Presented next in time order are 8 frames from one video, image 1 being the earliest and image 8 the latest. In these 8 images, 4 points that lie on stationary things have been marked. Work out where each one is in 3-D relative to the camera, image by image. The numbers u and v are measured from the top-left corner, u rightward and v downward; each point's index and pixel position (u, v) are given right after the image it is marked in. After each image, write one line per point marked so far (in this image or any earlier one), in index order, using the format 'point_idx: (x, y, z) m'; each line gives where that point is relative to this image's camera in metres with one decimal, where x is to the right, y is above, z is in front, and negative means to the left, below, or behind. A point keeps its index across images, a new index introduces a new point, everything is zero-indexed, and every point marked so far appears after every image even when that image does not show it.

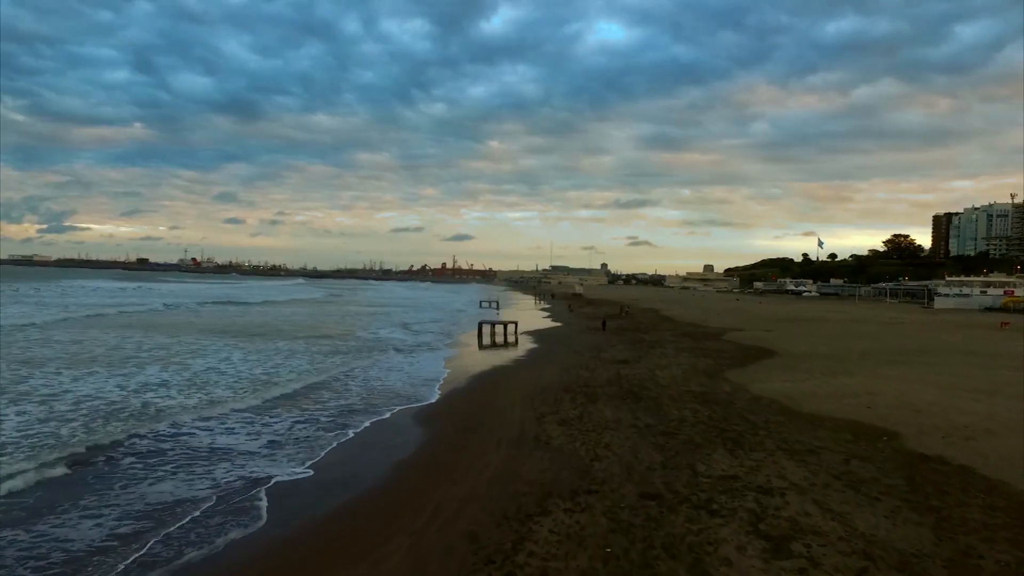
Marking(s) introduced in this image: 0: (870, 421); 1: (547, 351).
0: (+5.0, -1.9, +8.3) m
1: (+1.3, -2.1, +19.1) m
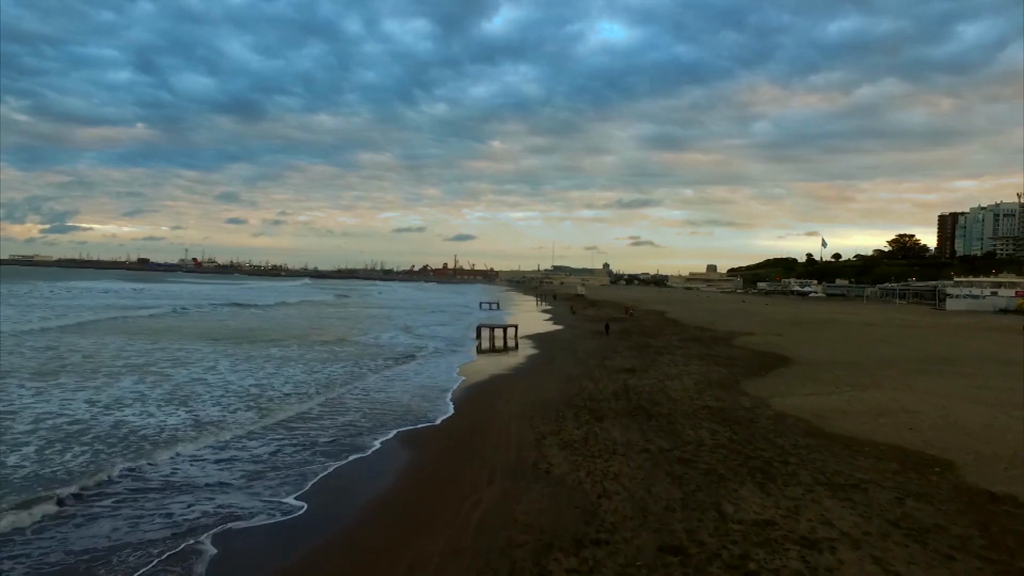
0: (+4.9, -2.0, +7.3) m
1: (+1.3, -2.1, +18.1) m
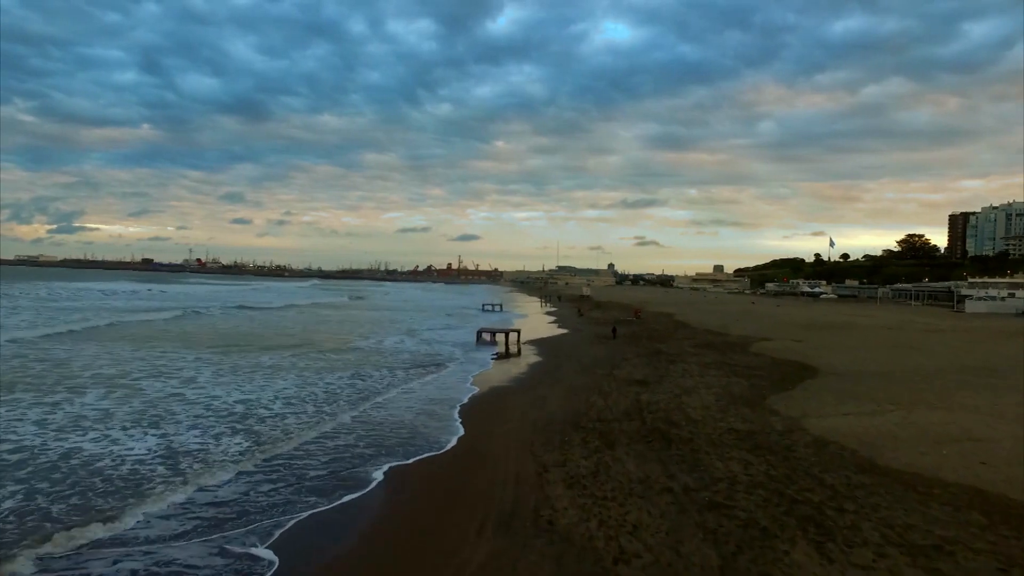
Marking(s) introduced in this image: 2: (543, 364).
0: (+4.9, -2.0, +6.0) m
1: (+1.3, -2.2, +16.9) m
2: (+1.0, -2.3, +18.1) m
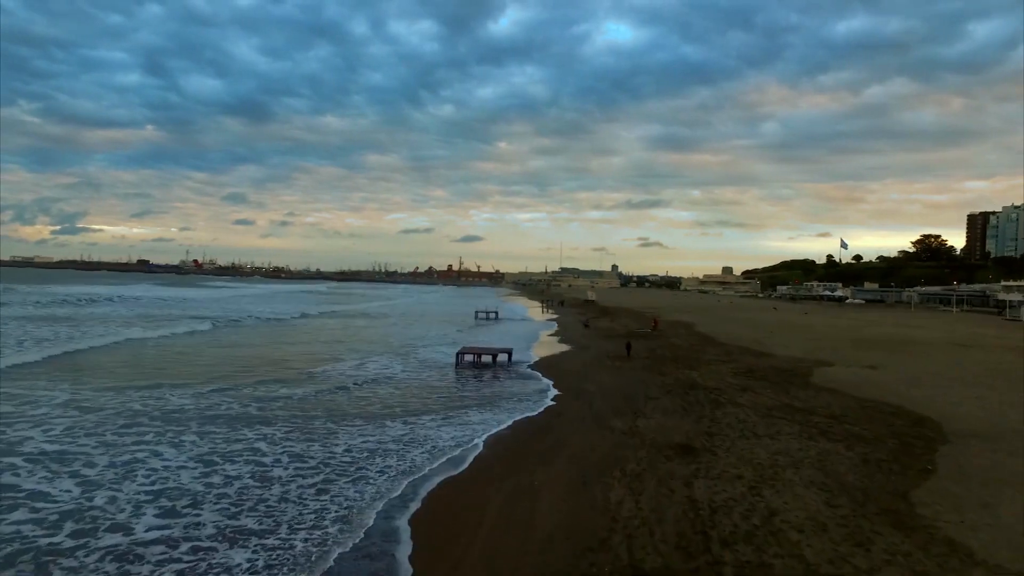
0: (+4.5, -2.3, +1.4) m
1: (+1.0, -2.5, +12.3) m
2: (+0.7, -2.5, +13.5) m
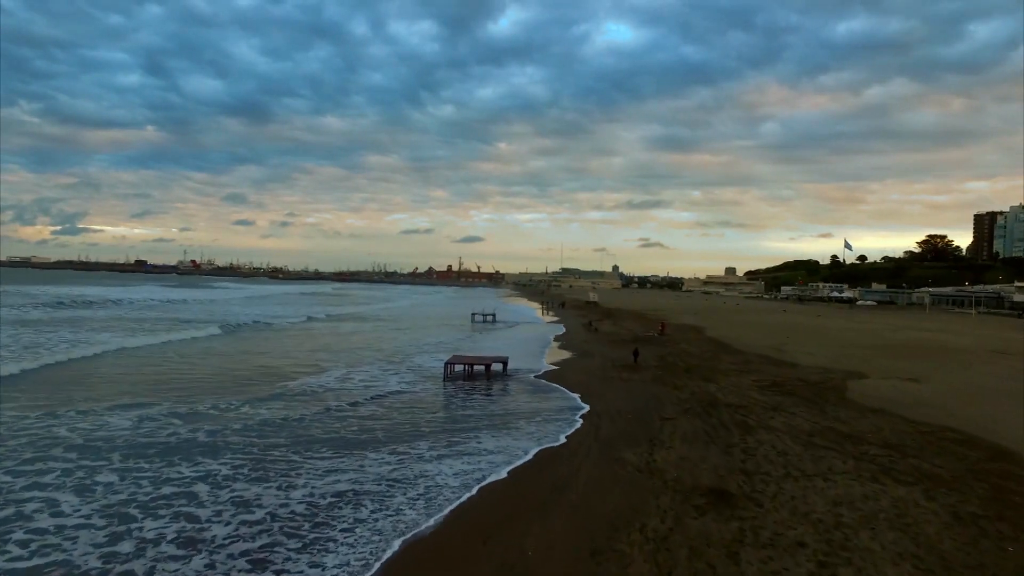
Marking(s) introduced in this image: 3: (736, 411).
0: (+4.4, -2.3, -0.3) m
1: (+0.9, -2.5, +10.6) m
2: (+0.6, -2.6, +11.8) m
3: (+4.3, -2.4, +11.3) m
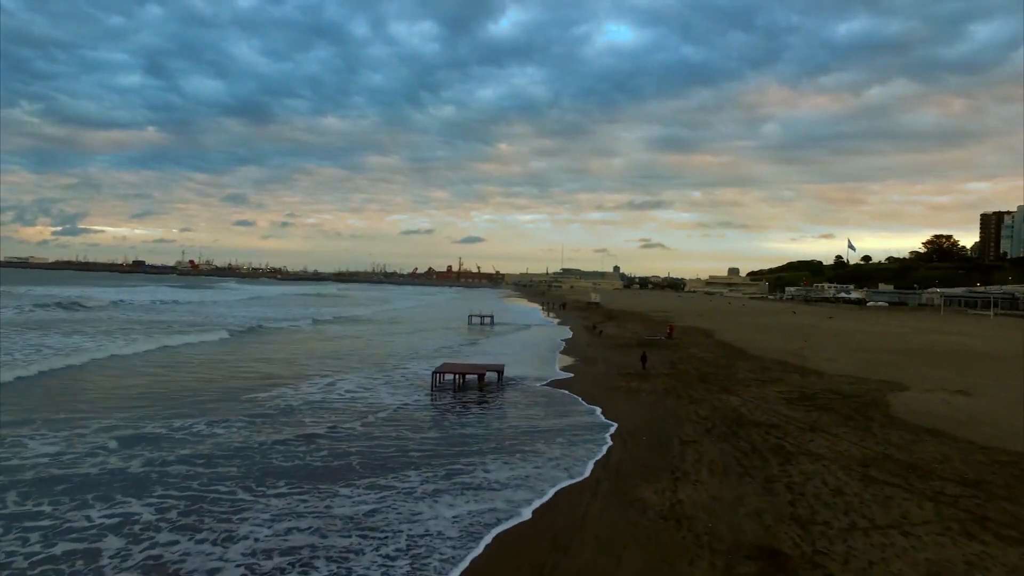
0: (+4.3, -2.3, -1.9) m
1: (+0.8, -2.5, +9.0) m
2: (+0.5, -2.6, +10.2) m
3: (+4.2, -2.4, +9.7) m
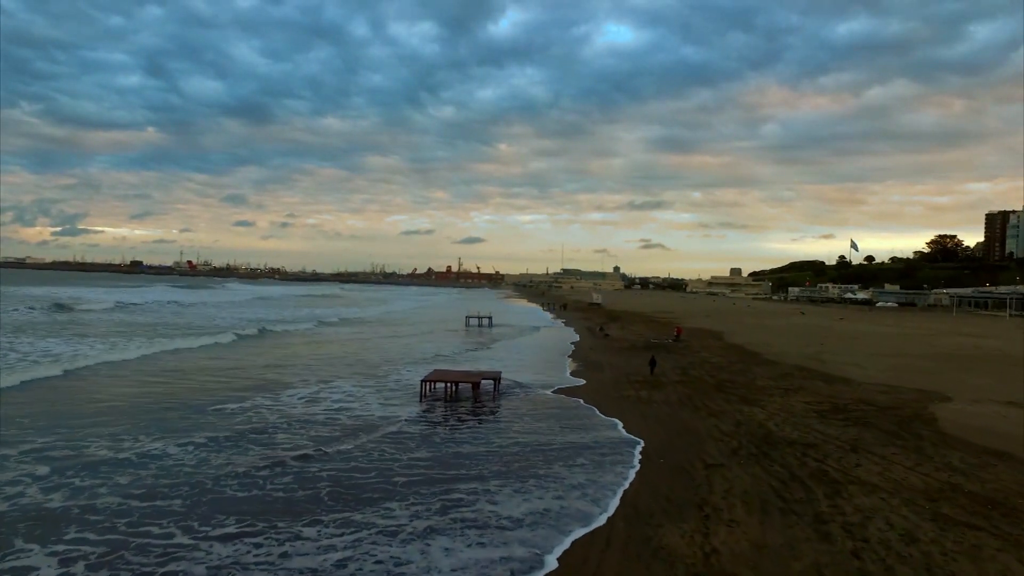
0: (+4.3, -2.3, -3.3) m
1: (+0.8, -2.5, +7.6) m
2: (+0.5, -2.6, +8.8) m
3: (+4.1, -2.3, +8.4) m
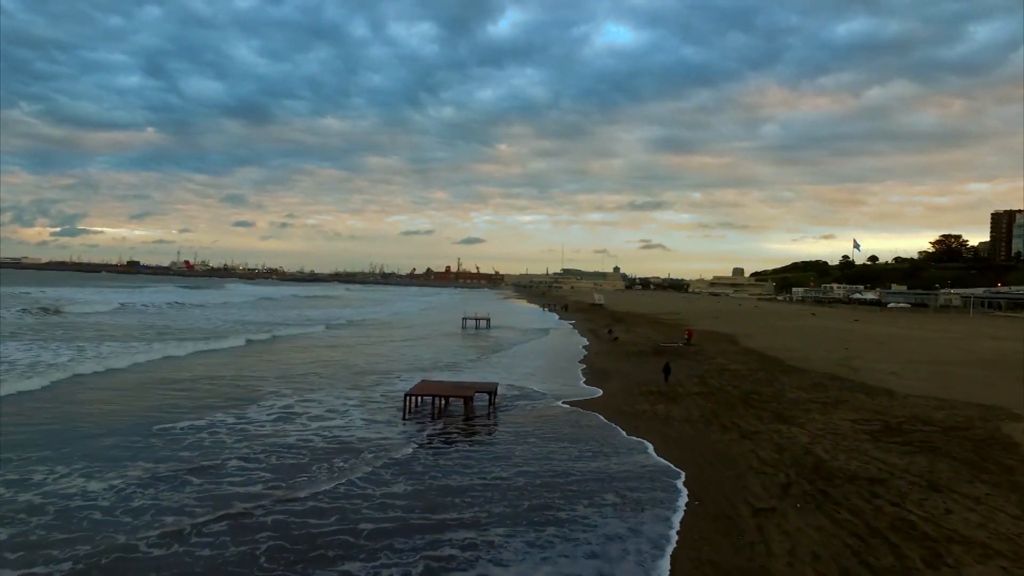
0: (+4.2, -2.3, -4.9) m
1: (+0.7, -2.5, +5.9) m
2: (+0.4, -2.6, +7.2) m
3: (+4.1, -2.3, +6.7) m
